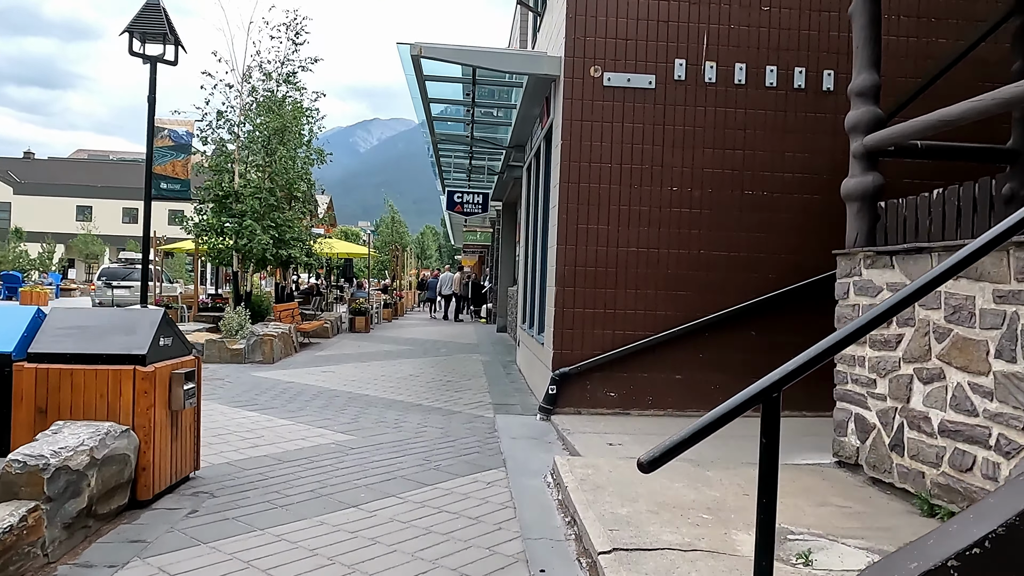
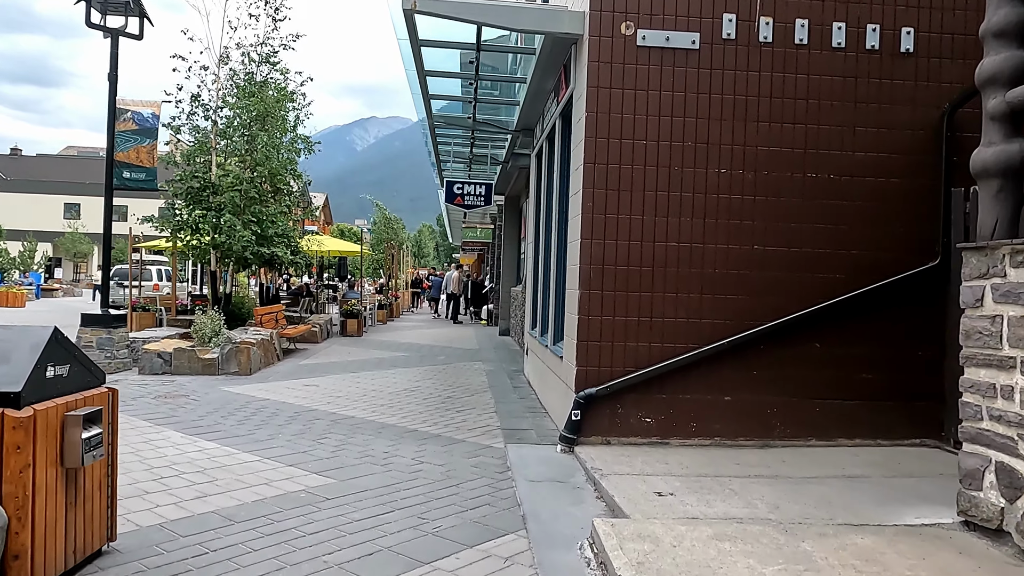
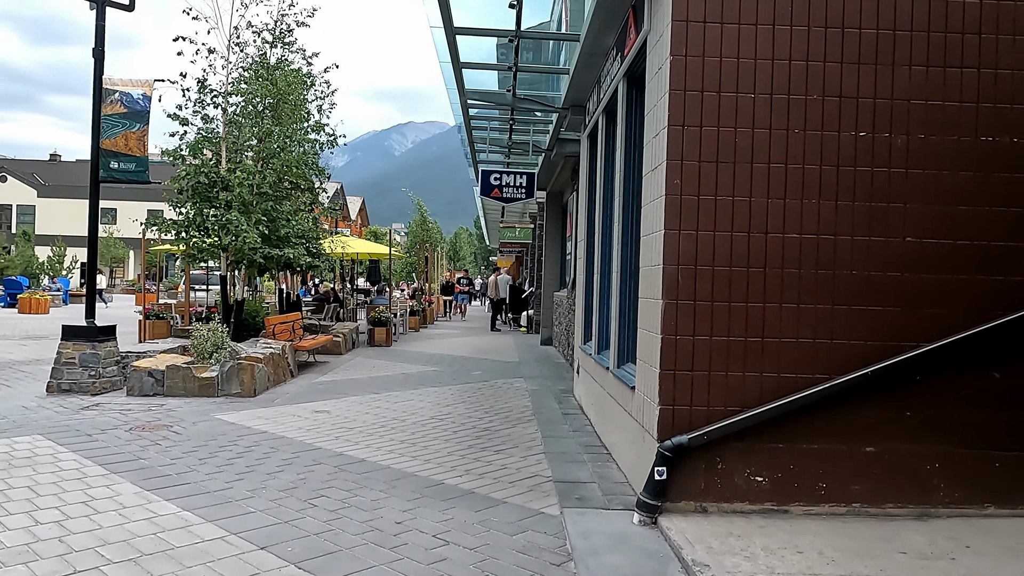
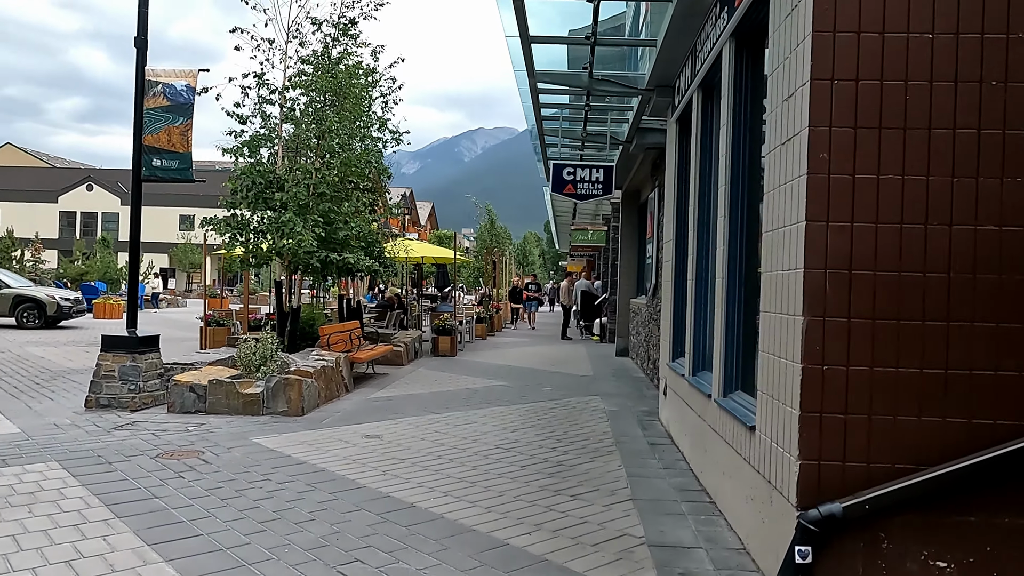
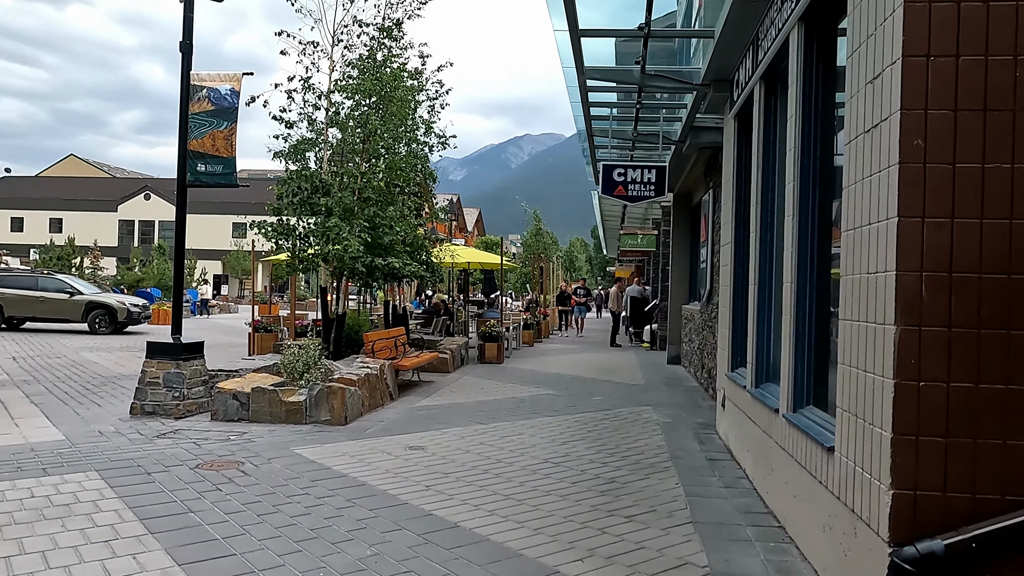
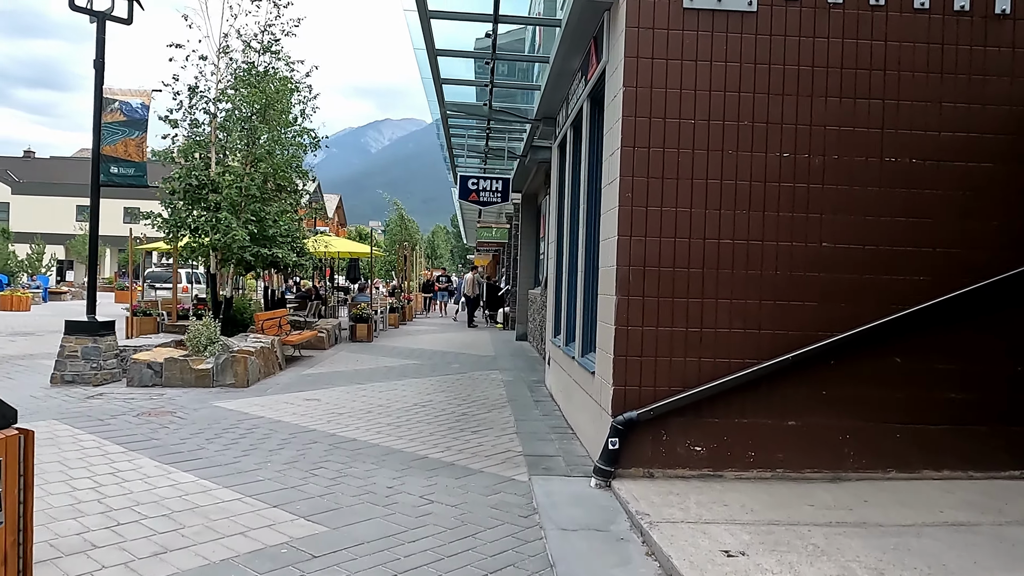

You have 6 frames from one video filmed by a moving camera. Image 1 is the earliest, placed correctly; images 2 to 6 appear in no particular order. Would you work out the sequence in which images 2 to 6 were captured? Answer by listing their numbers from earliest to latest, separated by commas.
2, 6, 3, 4, 5
